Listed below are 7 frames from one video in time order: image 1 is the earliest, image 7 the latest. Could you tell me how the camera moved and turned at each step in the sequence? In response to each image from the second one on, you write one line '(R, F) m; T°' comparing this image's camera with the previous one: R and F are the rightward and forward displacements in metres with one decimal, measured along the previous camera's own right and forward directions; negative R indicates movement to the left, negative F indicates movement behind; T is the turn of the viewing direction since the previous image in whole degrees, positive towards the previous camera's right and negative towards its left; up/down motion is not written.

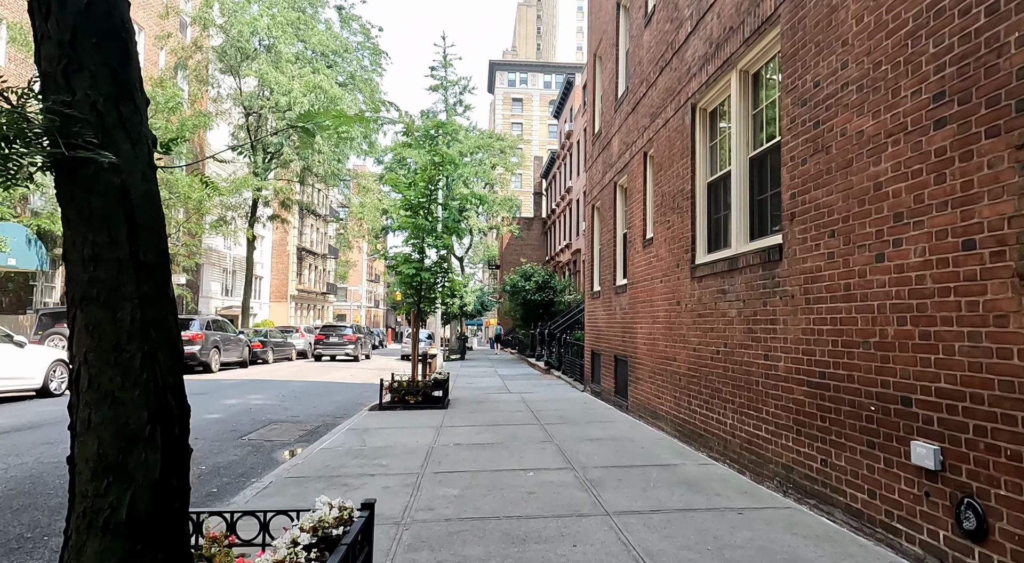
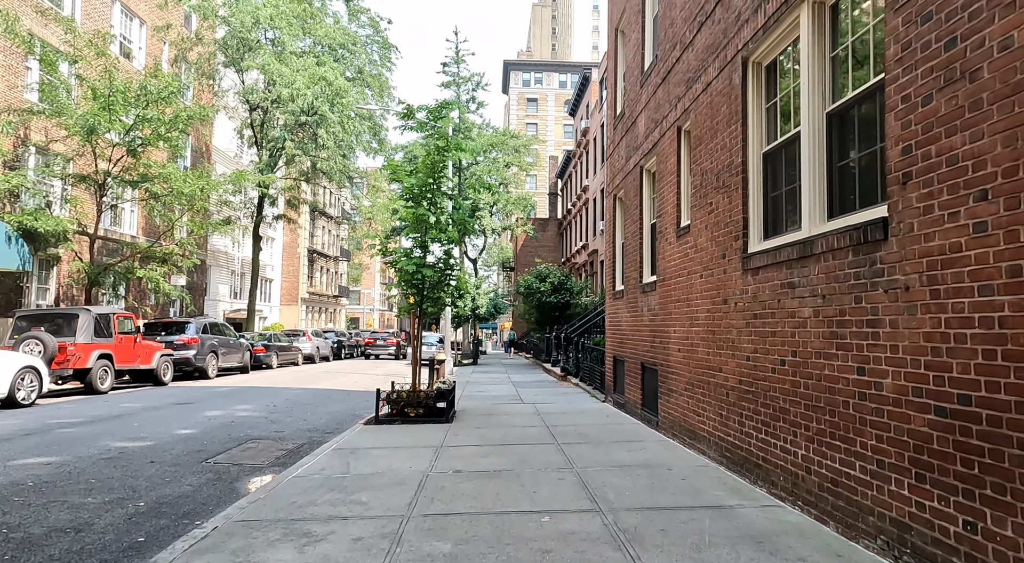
(0.0, +1.2) m; -1°
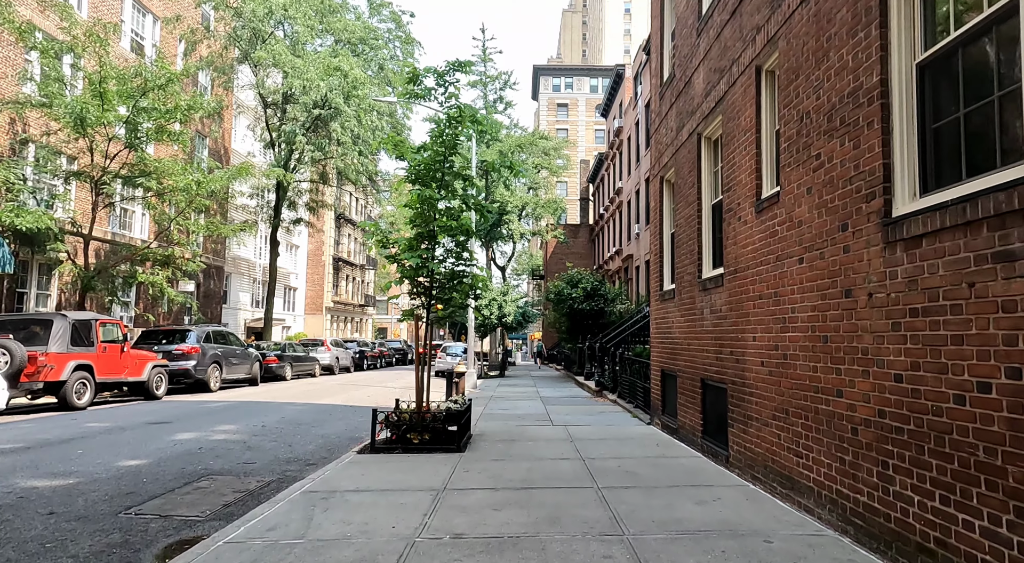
(+0.1, +1.8) m; -3°
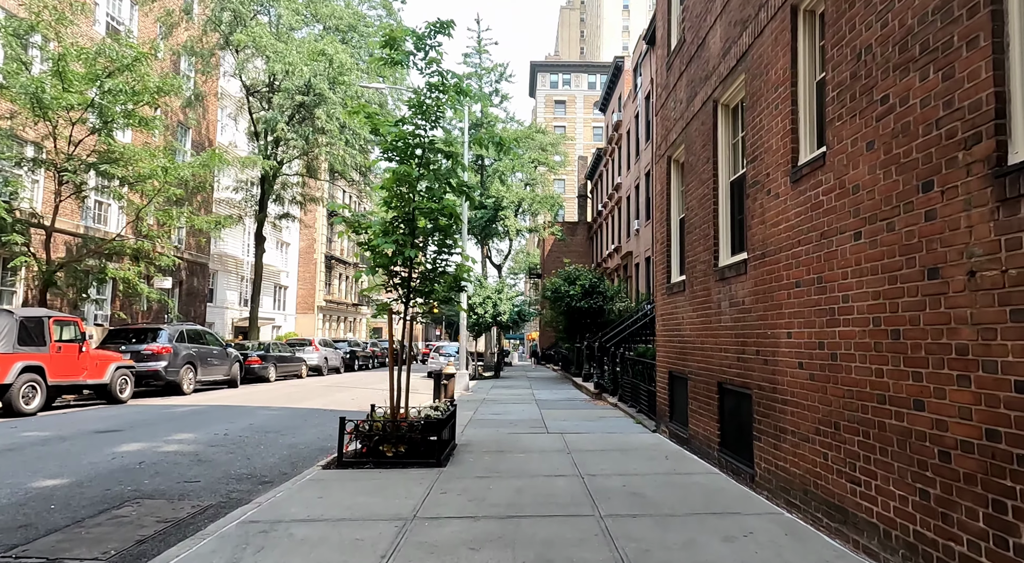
(+0.1, +1.0) m; 0°
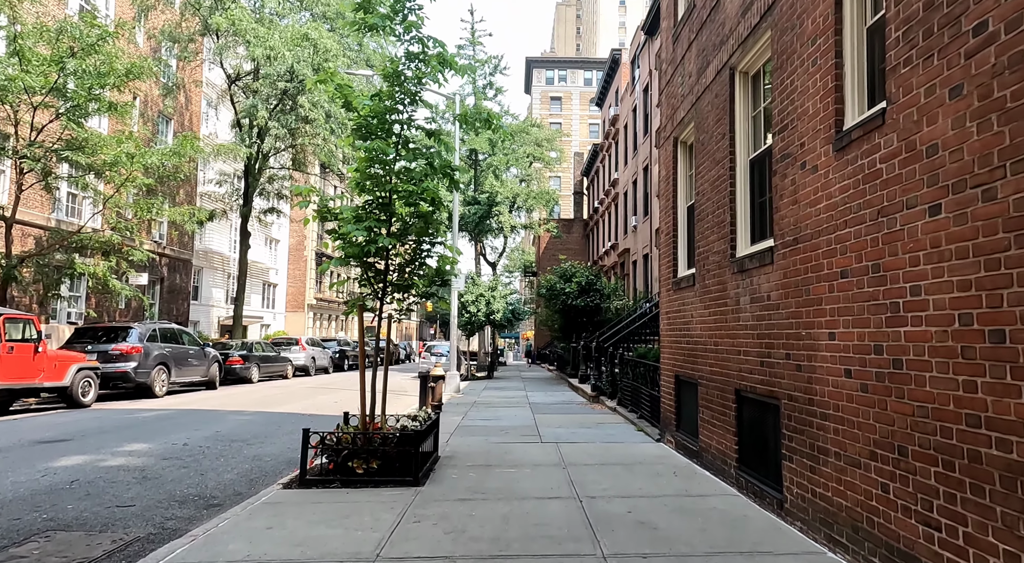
(+0.1, +0.8) m; 0°
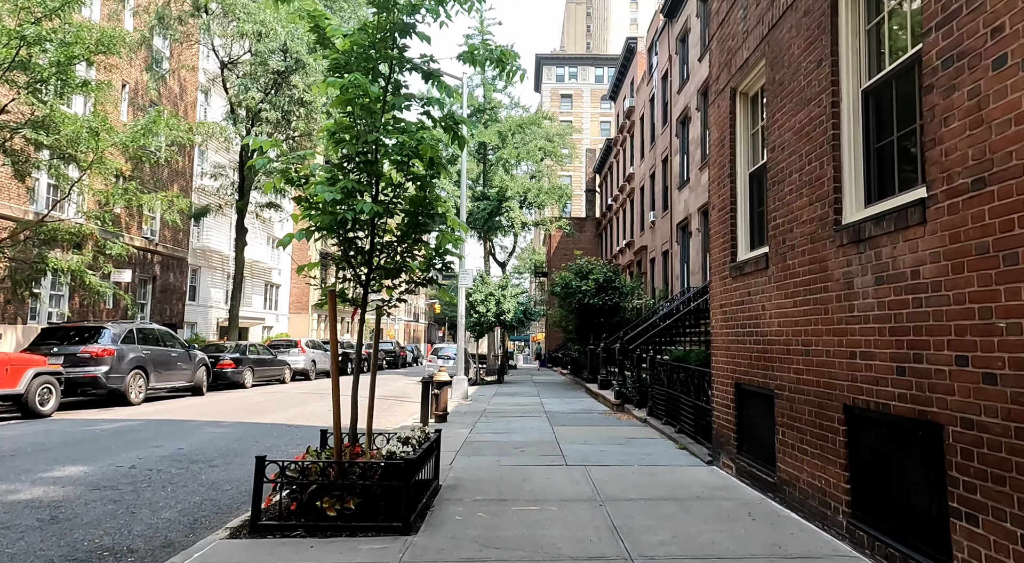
(-0.1, +1.5) m; -1°
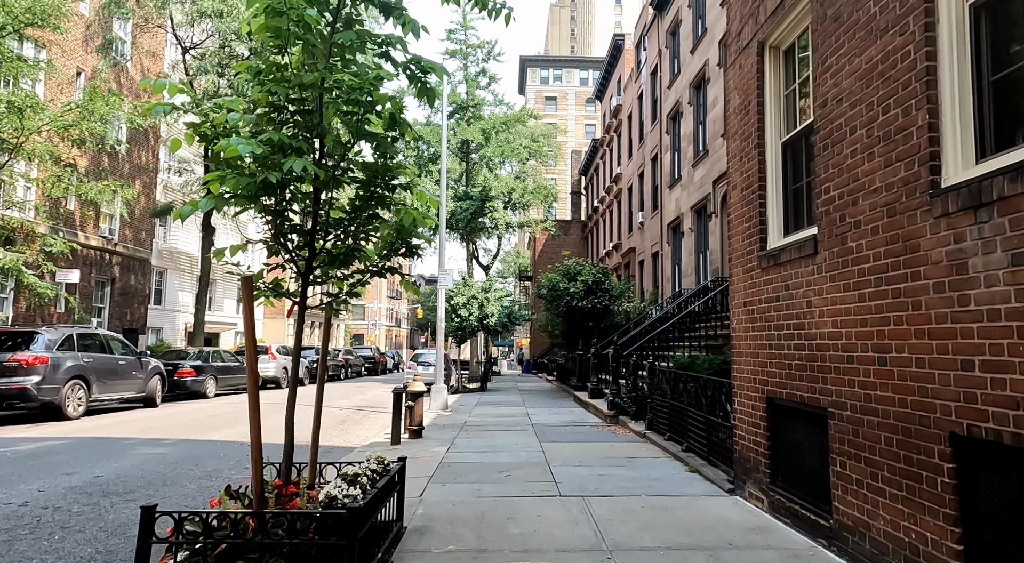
(0.0, +1.2) m; +2°
